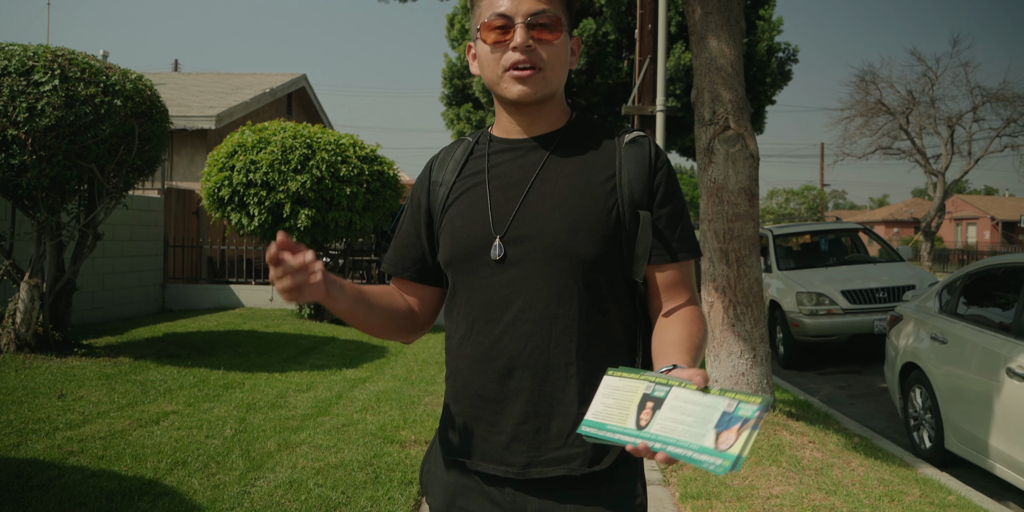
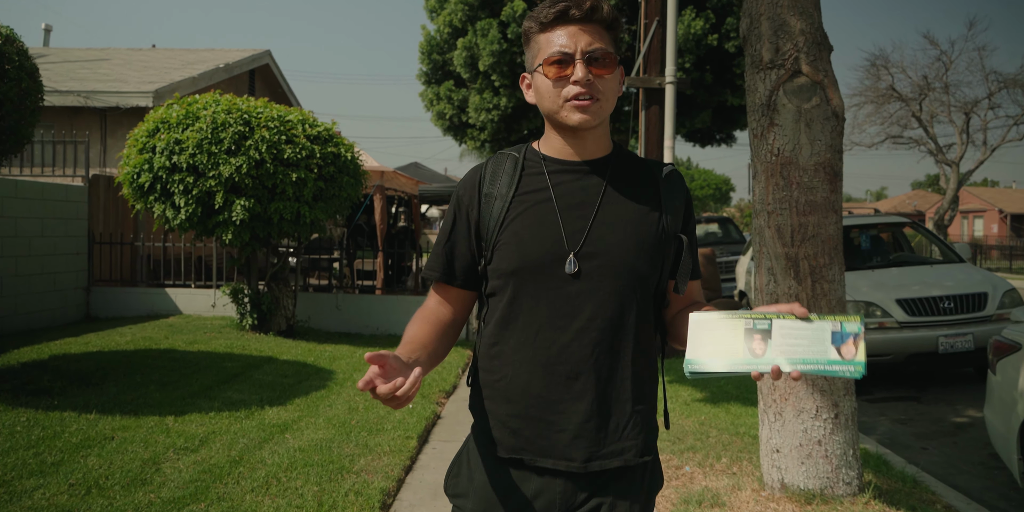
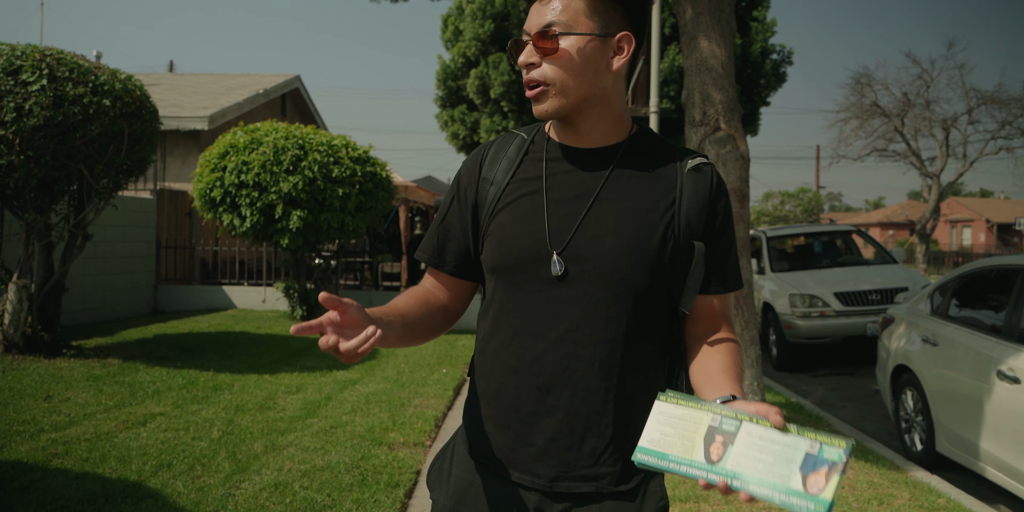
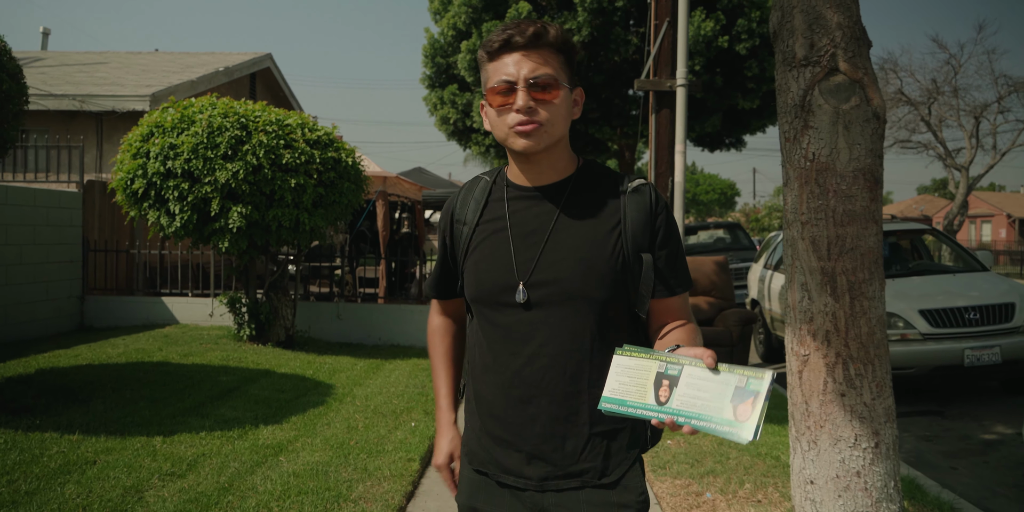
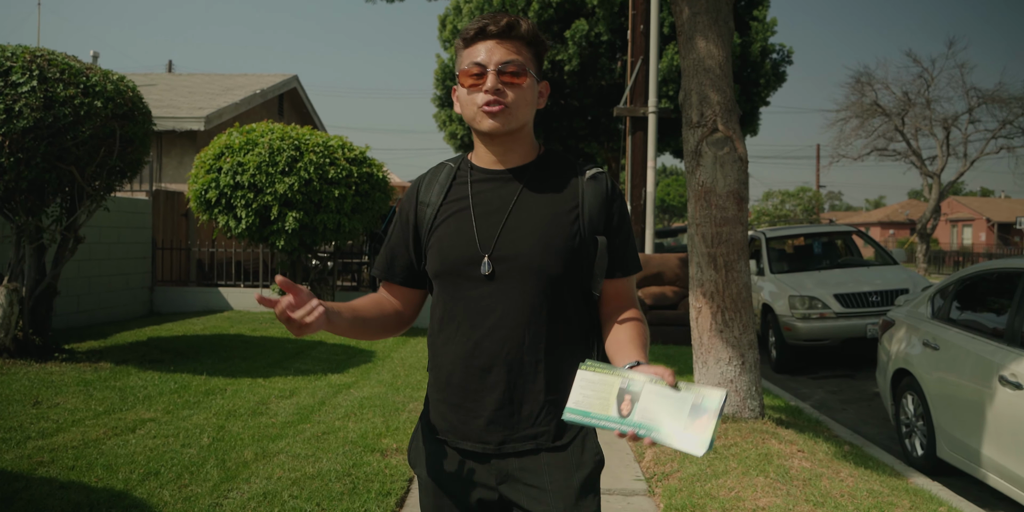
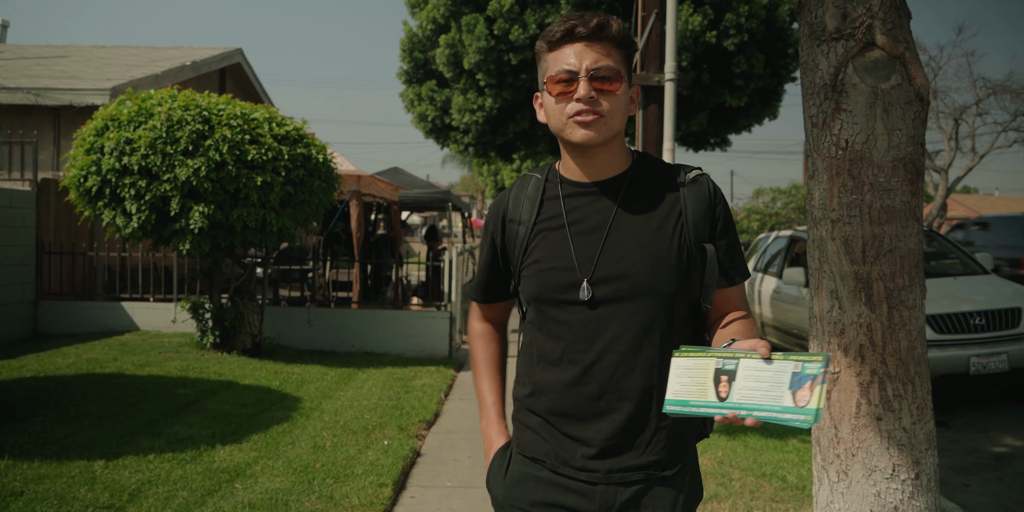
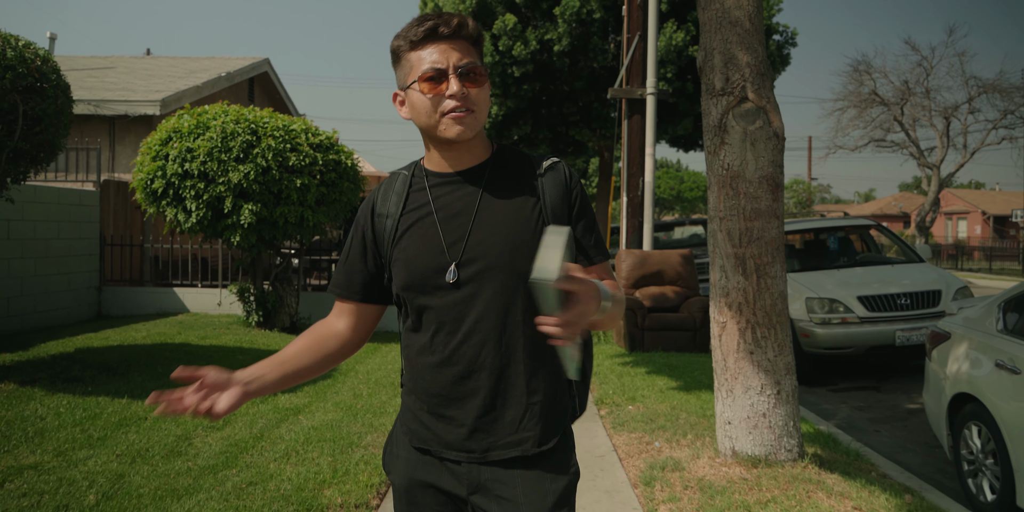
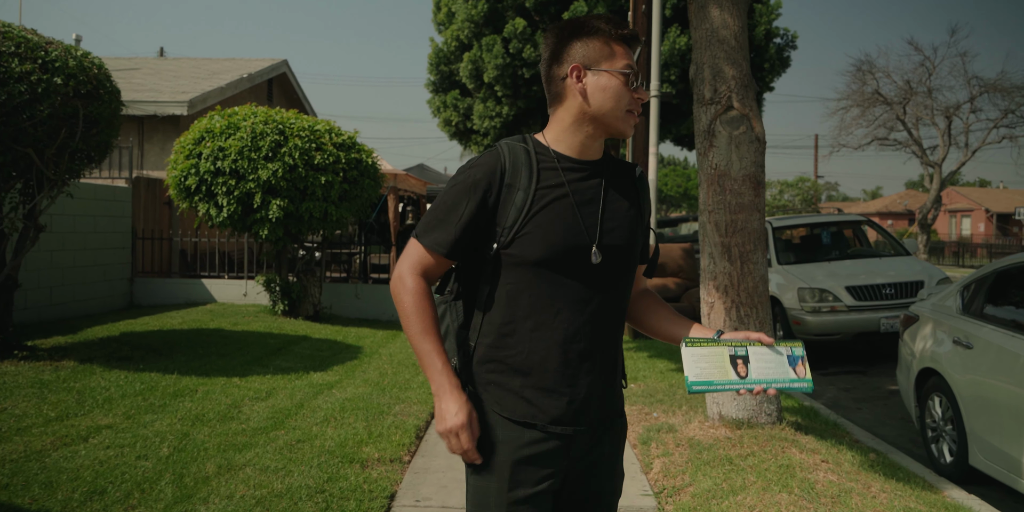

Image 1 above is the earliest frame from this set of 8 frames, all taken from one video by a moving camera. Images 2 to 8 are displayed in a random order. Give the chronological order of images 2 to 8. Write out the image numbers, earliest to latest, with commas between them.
3, 5, 8, 7, 2, 4, 6
